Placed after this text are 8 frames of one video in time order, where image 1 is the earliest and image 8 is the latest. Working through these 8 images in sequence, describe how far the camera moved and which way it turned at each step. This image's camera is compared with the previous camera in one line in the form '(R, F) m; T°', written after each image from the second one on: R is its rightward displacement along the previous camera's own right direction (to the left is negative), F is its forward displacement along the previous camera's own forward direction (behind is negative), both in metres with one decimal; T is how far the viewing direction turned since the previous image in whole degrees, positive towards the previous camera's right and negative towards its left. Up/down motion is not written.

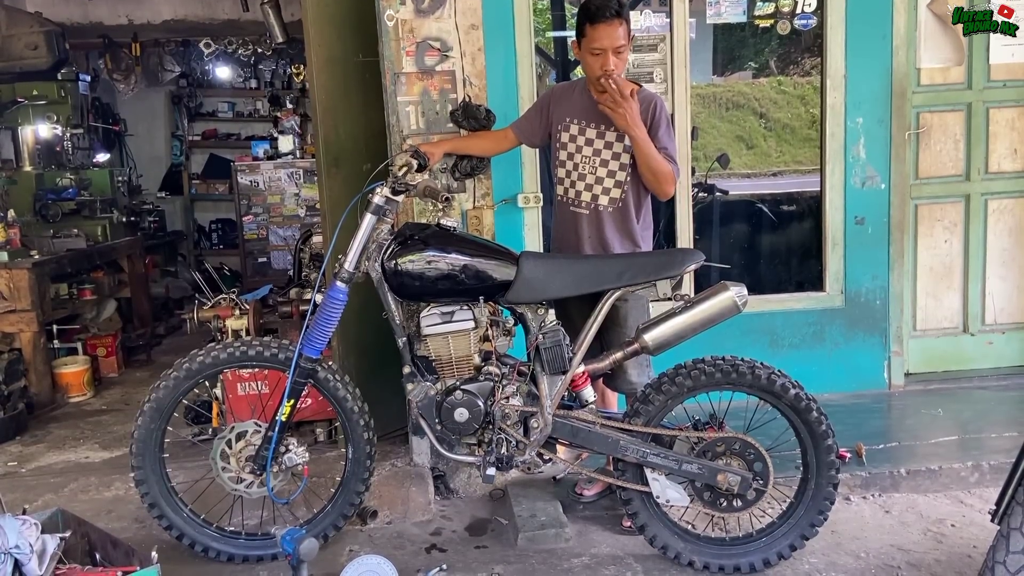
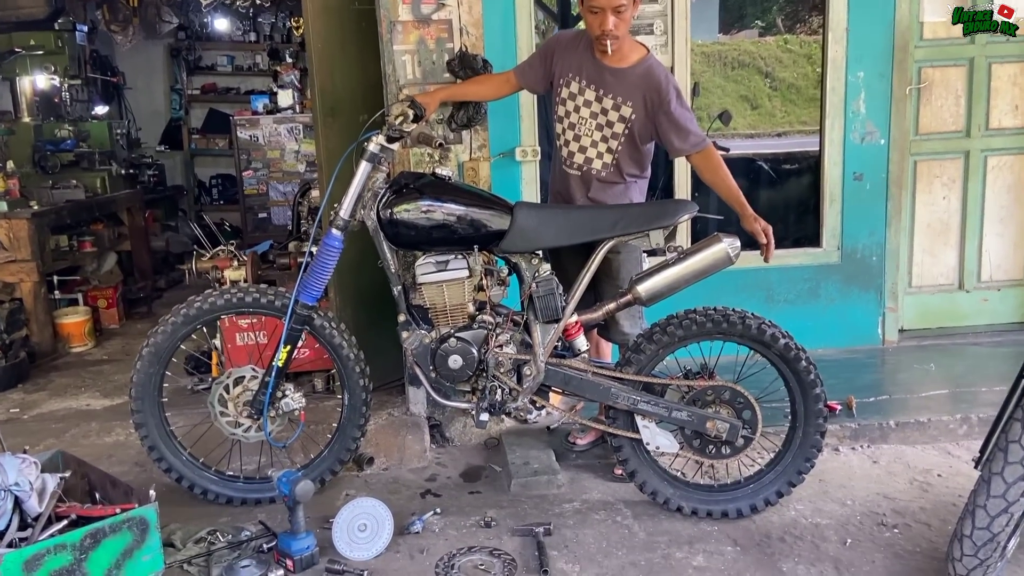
(0.0, 0.0) m; 0°
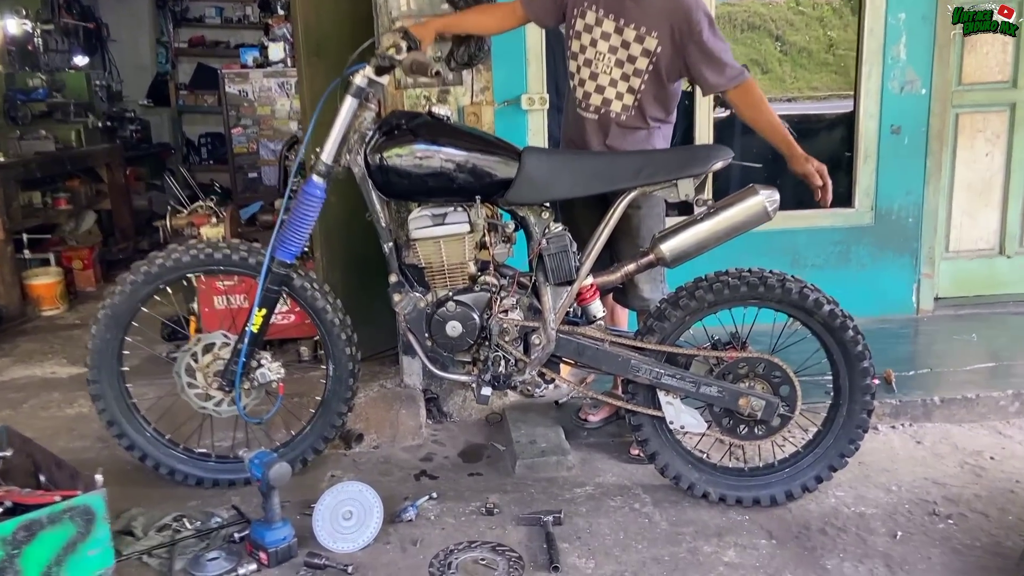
(0.0, +0.4) m; 0°
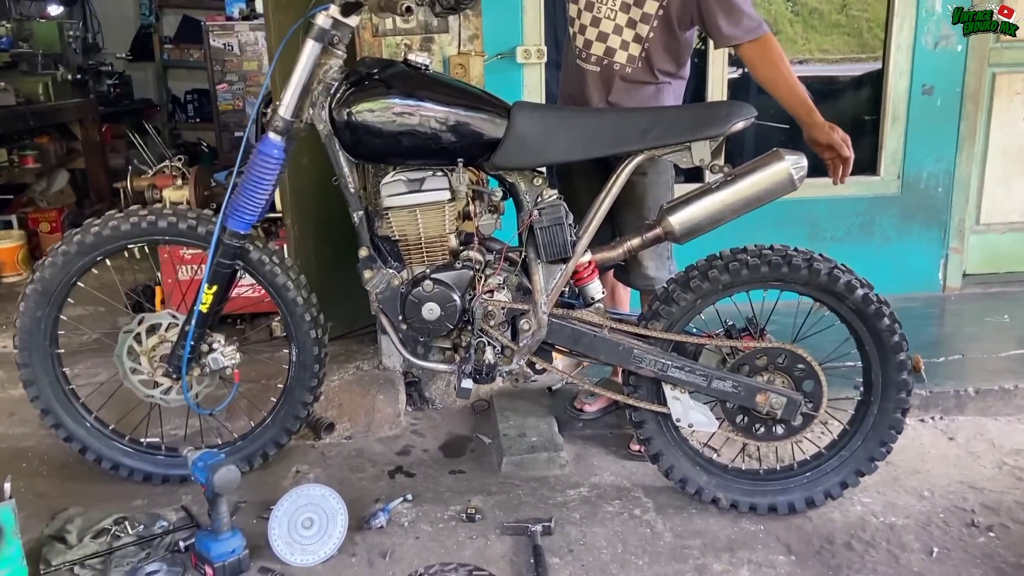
(0.0, +0.3) m; 0°
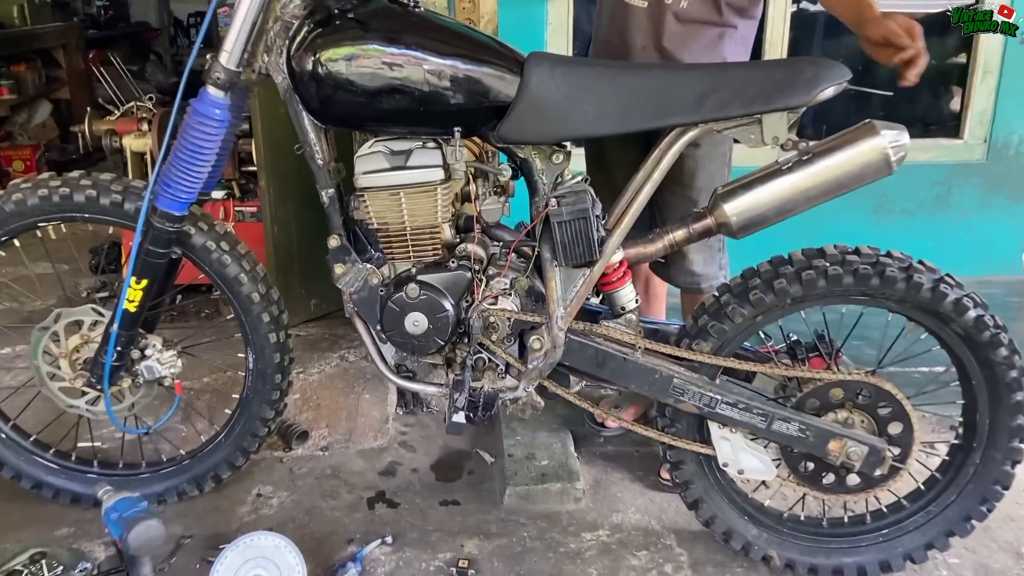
(0.0, +0.5) m; -1°
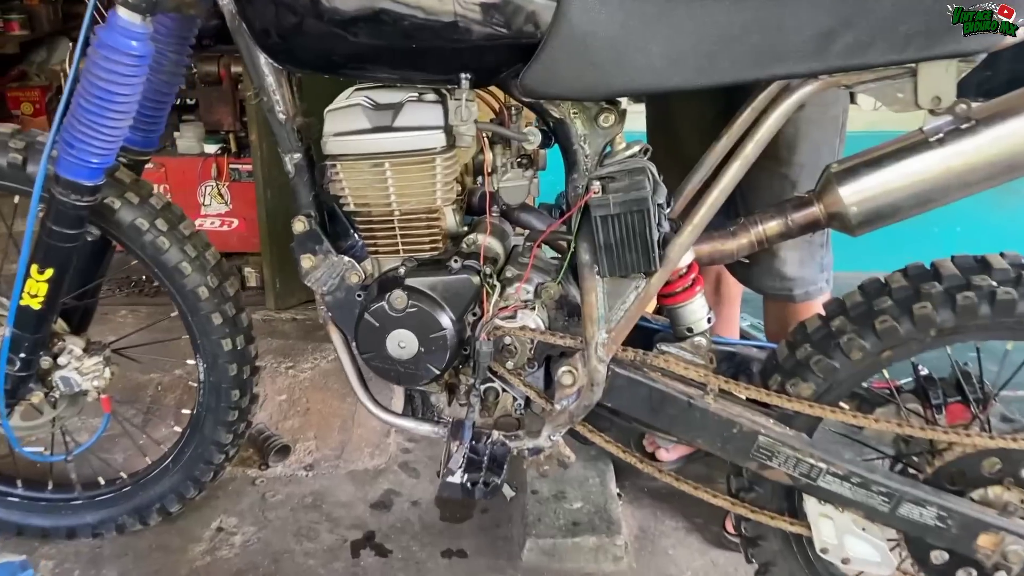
(0.0, +0.5) m; -4°
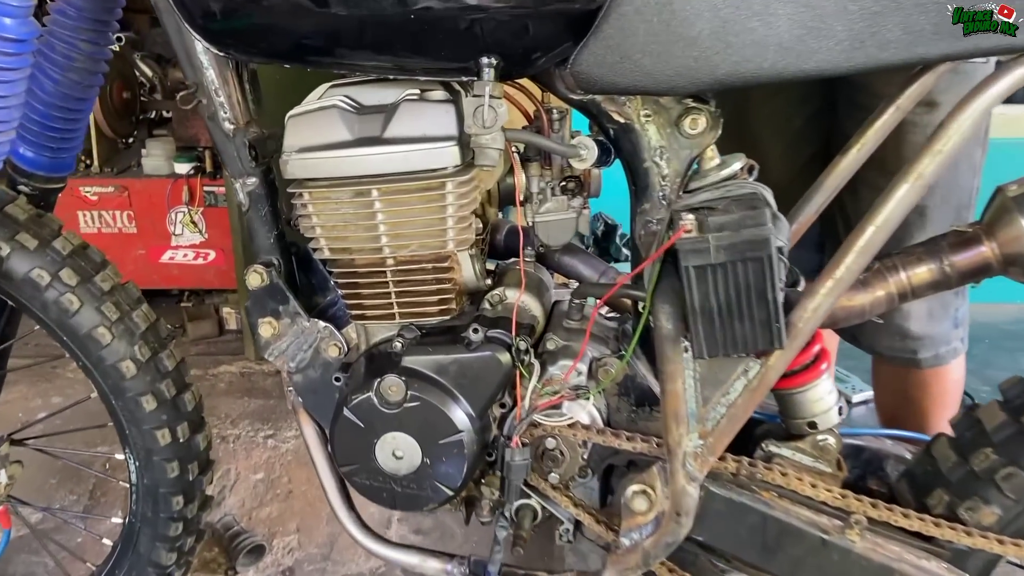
(0.0, +0.4) m; -1°
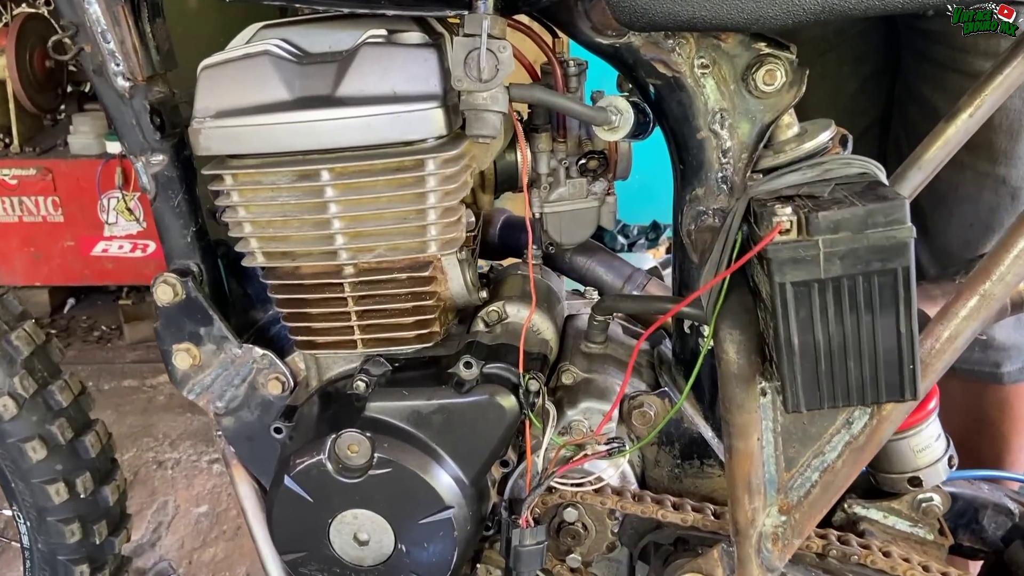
(0.0, +0.2) m; +2°
